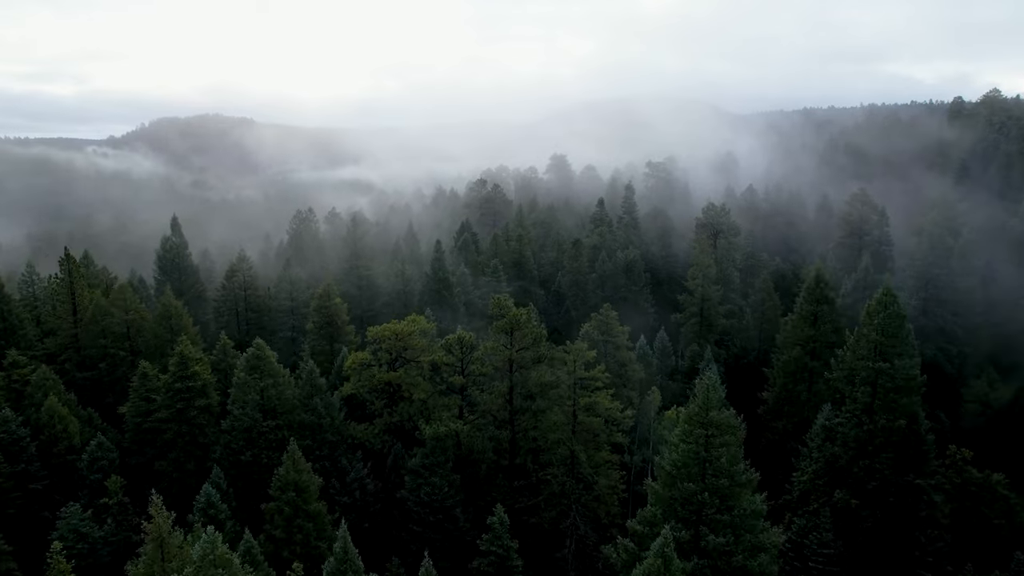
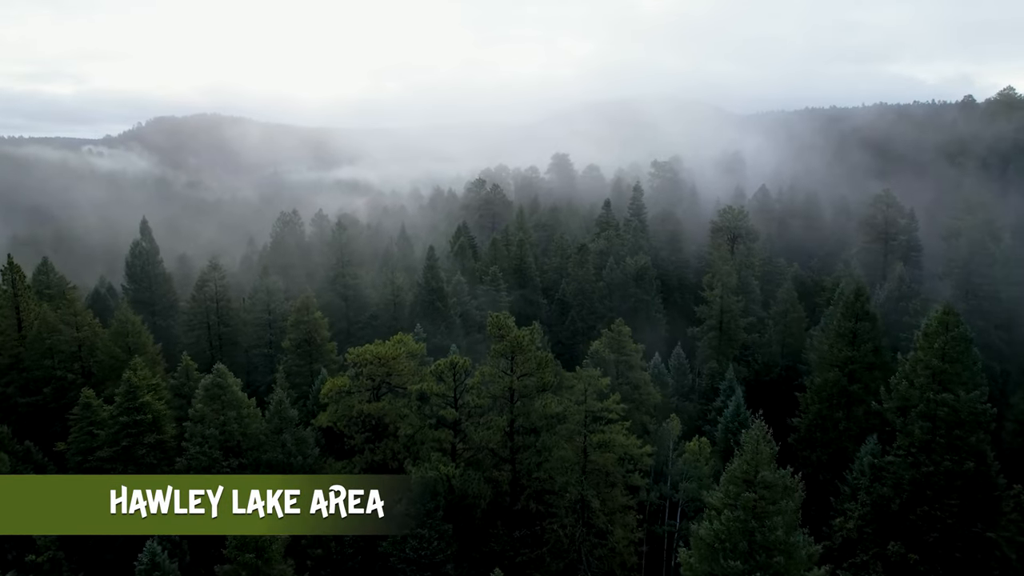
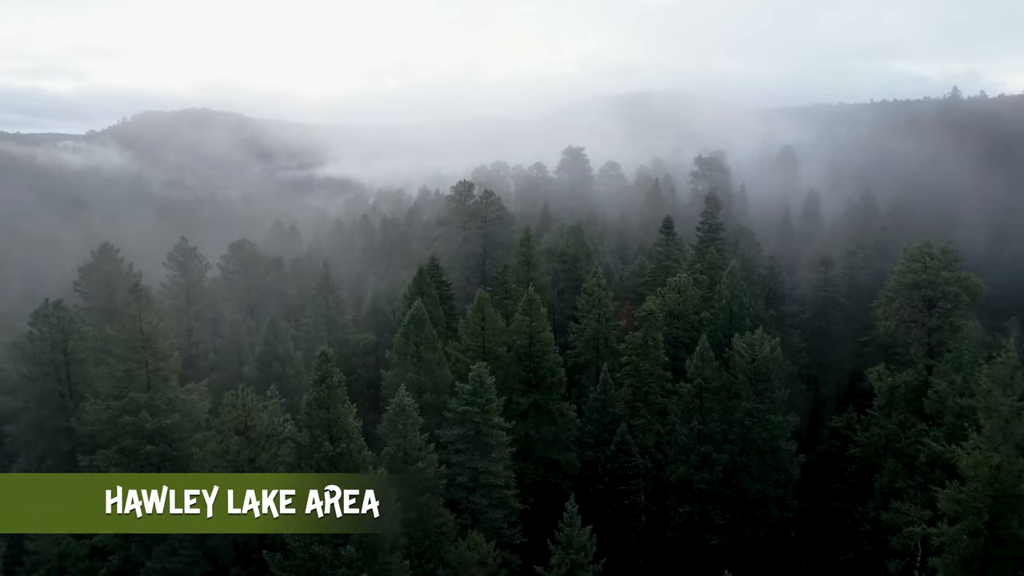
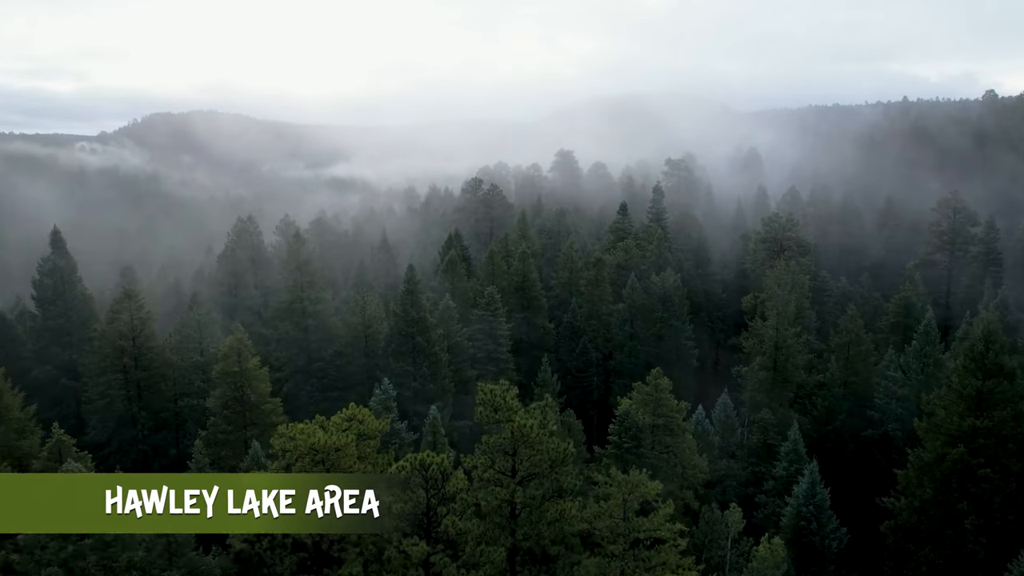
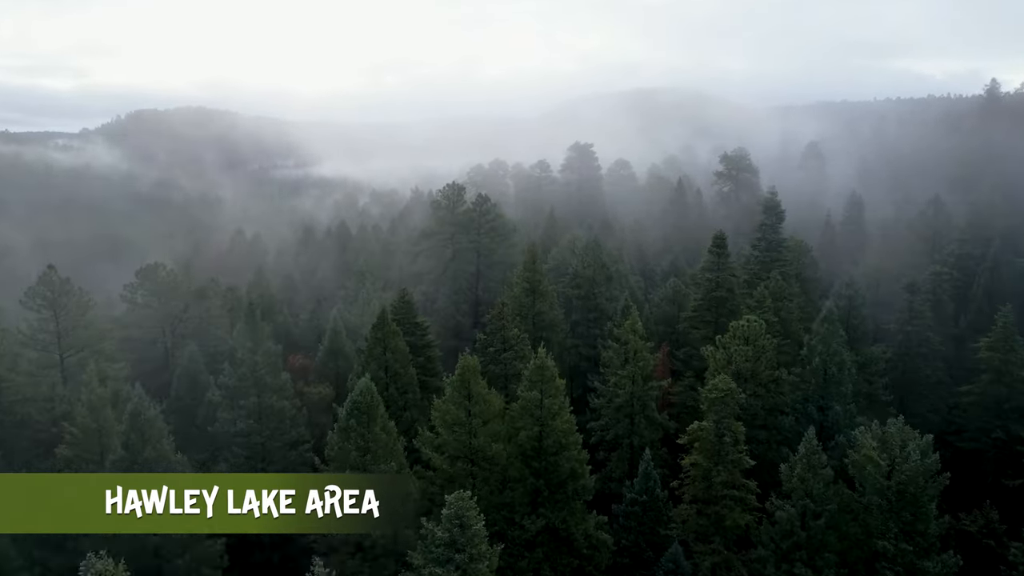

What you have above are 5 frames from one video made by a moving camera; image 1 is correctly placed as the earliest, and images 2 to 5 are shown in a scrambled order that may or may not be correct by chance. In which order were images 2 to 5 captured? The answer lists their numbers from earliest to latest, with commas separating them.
2, 4, 3, 5
